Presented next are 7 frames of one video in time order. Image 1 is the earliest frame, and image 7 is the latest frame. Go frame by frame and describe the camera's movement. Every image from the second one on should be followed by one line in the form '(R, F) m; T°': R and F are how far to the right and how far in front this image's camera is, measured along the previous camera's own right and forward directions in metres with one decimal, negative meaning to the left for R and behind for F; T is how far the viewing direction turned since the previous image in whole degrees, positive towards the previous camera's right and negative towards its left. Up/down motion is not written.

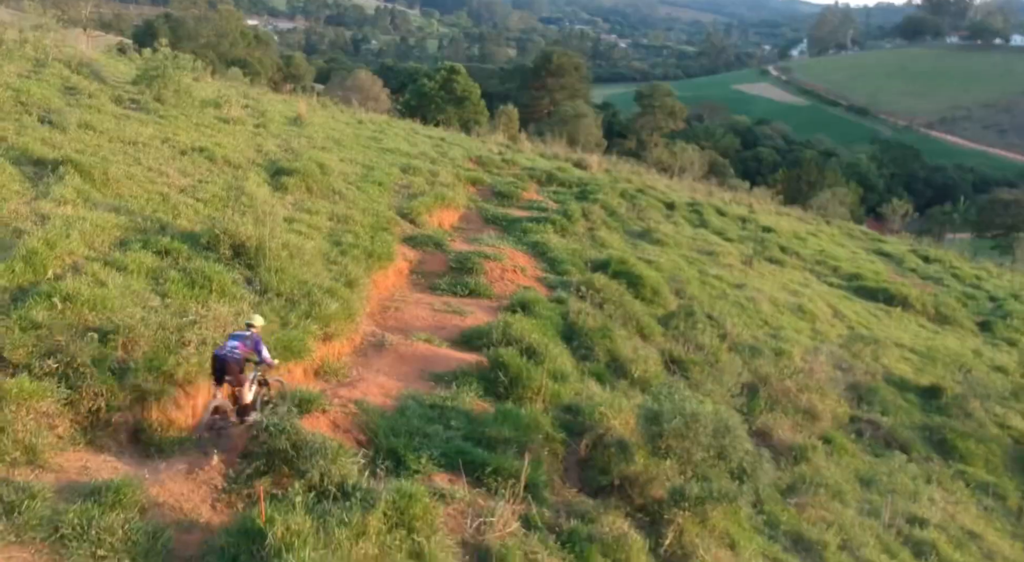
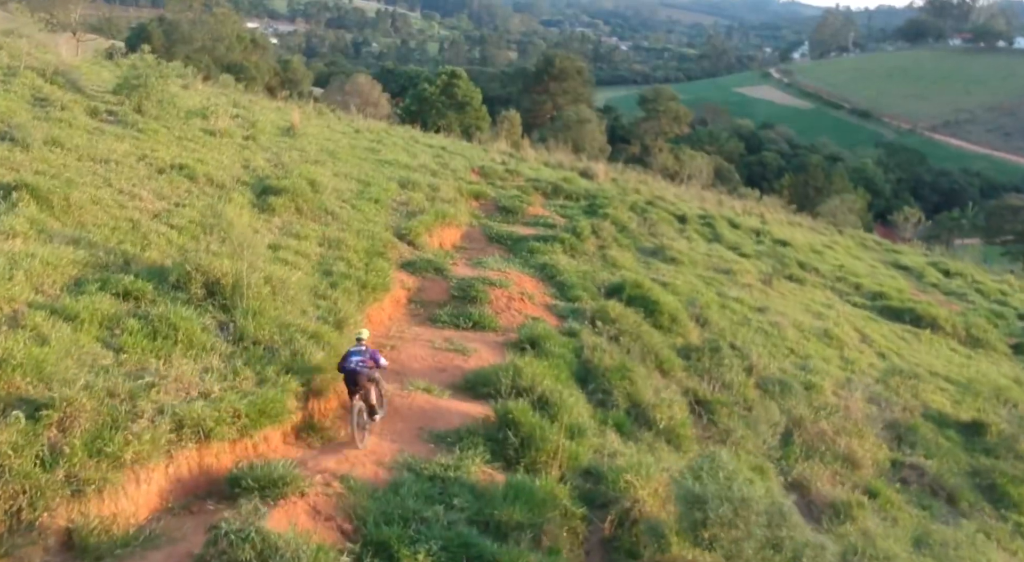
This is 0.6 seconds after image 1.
(-0.1, +0.9) m; 0°
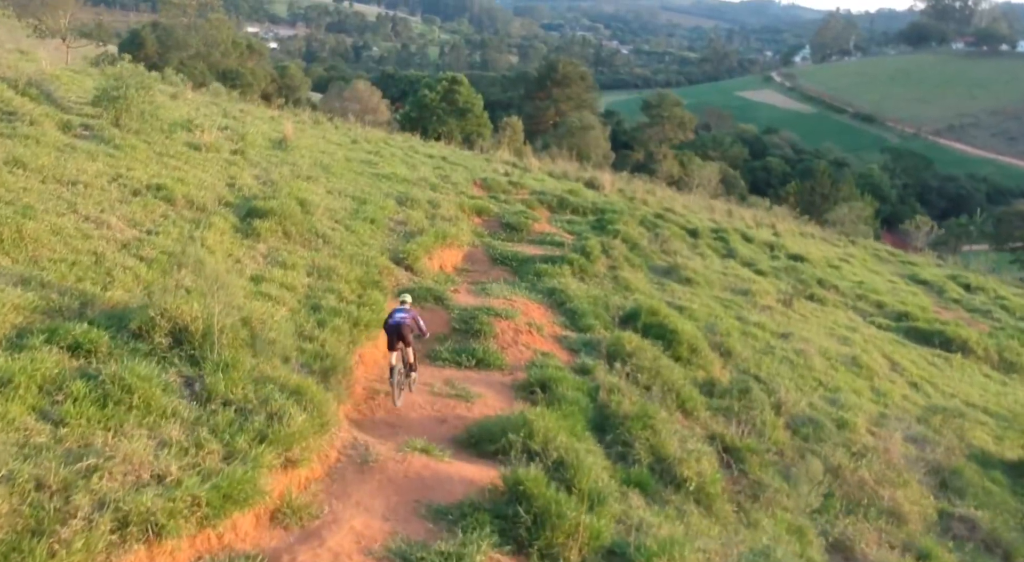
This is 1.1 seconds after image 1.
(-0.1, +0.8) m; 0°
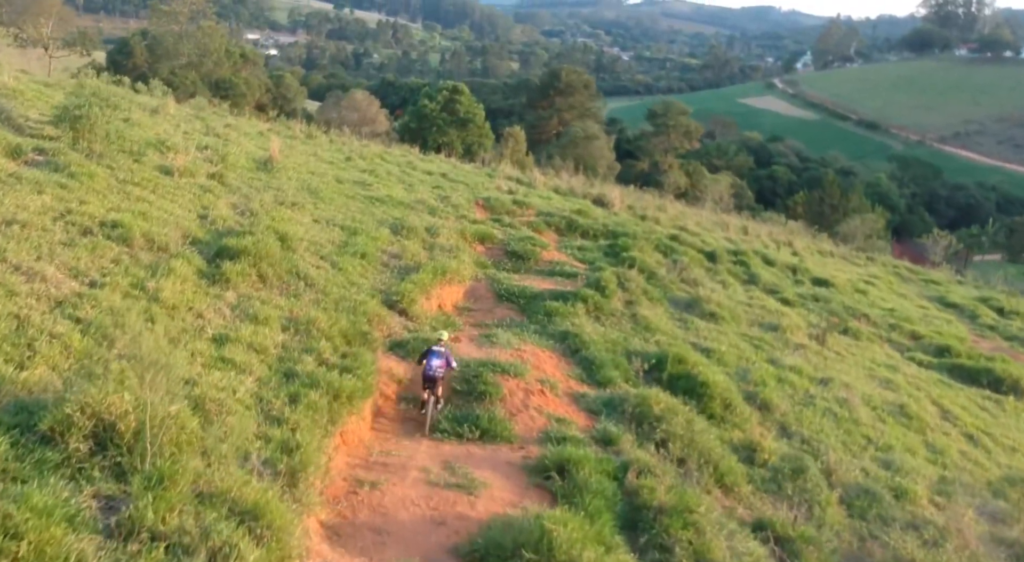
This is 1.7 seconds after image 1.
(-0.1, +1.2) m; 0°
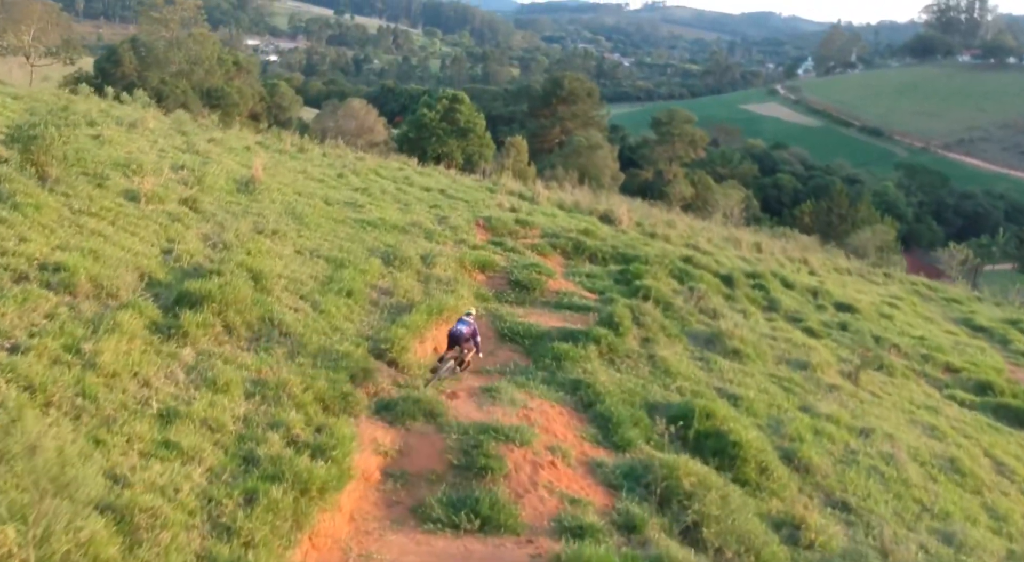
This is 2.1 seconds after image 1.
(0.0, +1.1) m; 0°
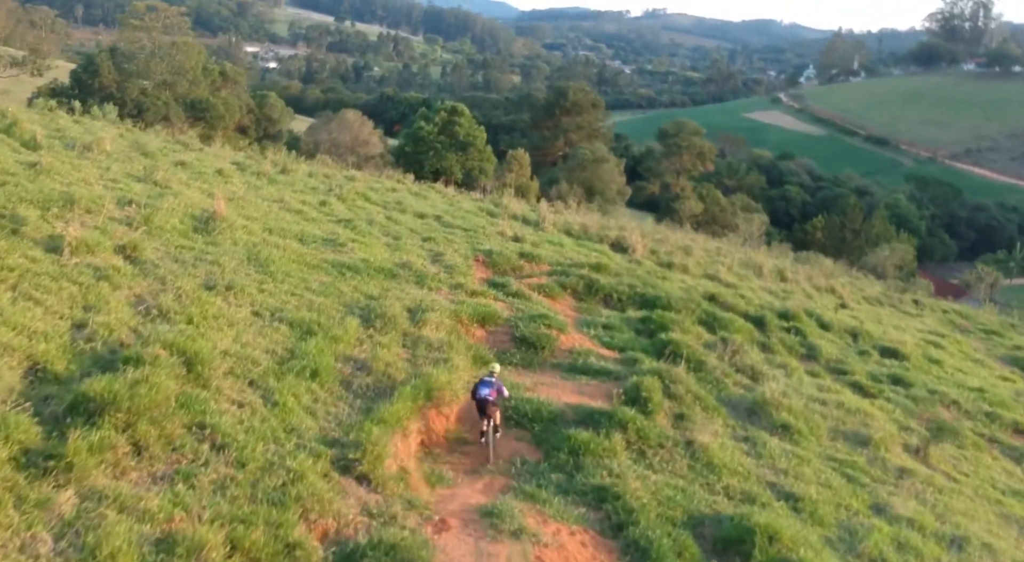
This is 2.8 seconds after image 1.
(0.0, +1.8) m; 0°
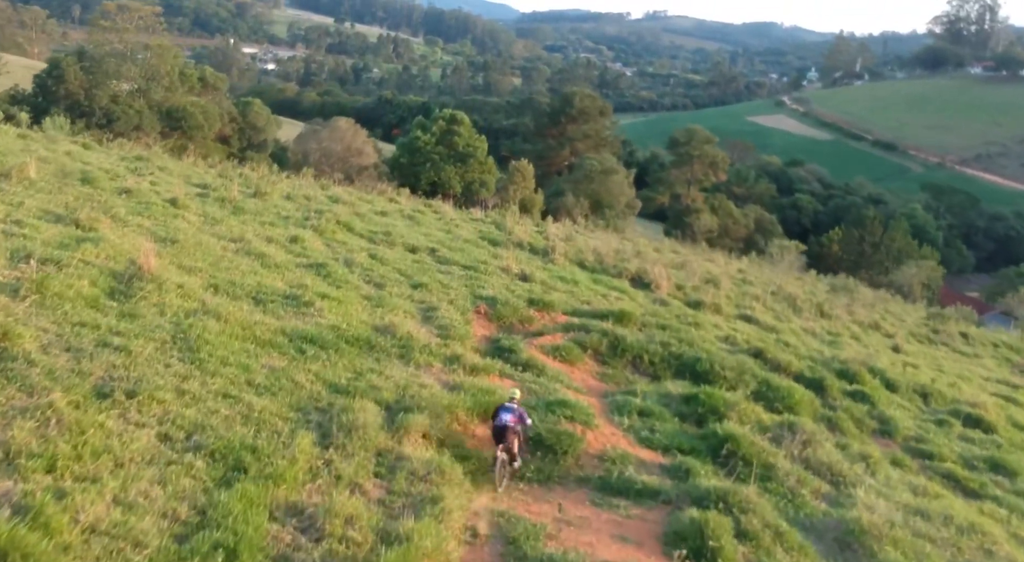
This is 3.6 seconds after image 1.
(-0.1, +2.4) m; 0°
